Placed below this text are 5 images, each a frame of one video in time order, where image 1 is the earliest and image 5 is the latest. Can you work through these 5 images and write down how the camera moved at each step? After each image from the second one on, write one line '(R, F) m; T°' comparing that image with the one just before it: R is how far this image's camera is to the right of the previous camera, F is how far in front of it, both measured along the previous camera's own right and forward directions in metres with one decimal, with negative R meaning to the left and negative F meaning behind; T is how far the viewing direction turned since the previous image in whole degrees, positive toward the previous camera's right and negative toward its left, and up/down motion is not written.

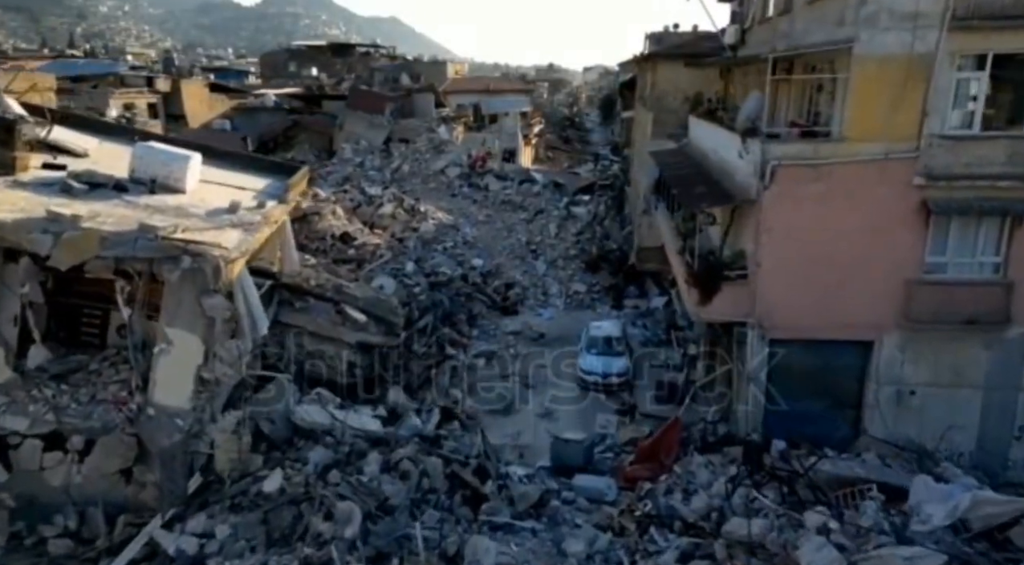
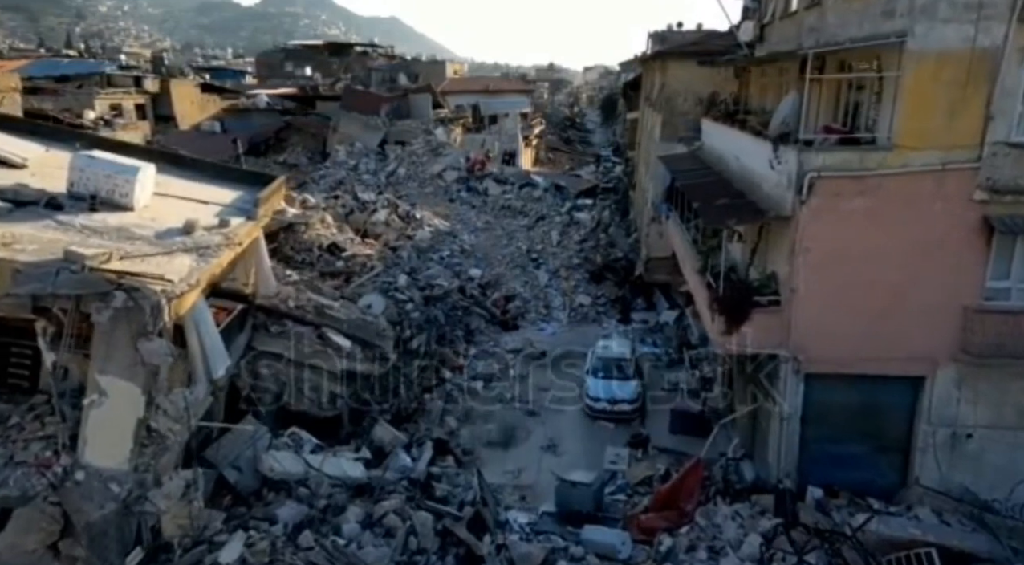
(0.0, +1.4) m; 0°
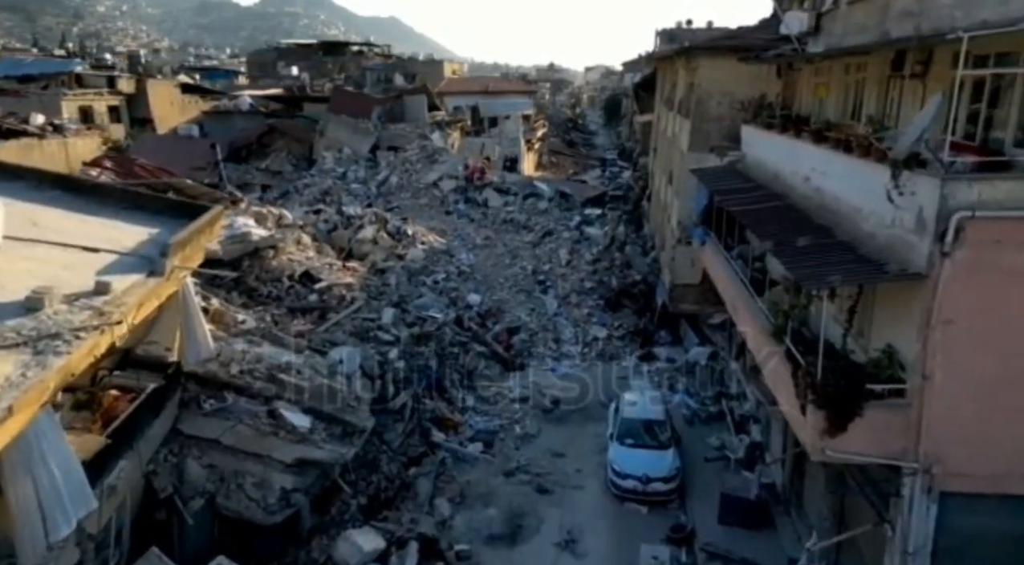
(-0.1, +2.9) m; 0°
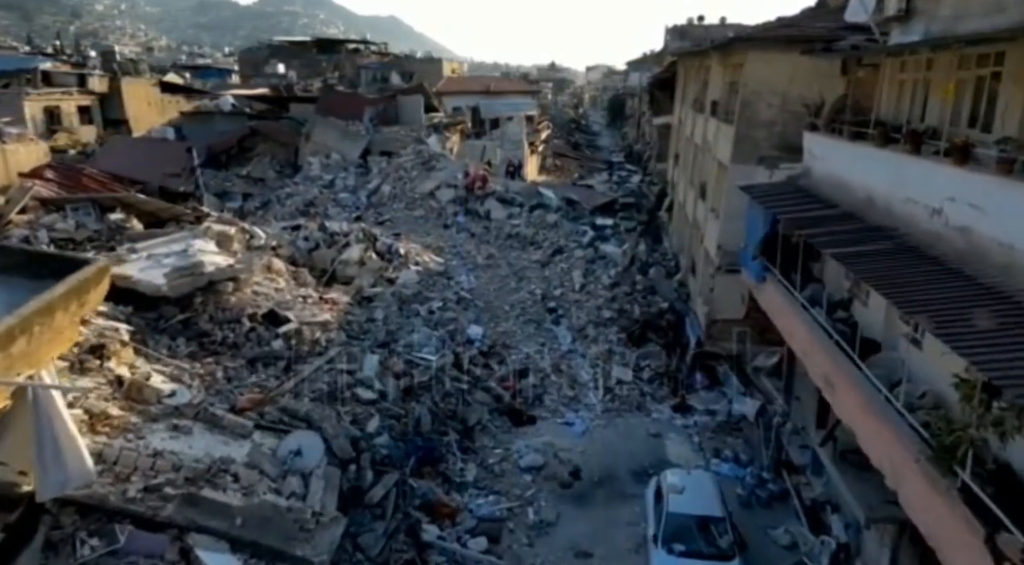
(-0.2, +2.9) m; 0°
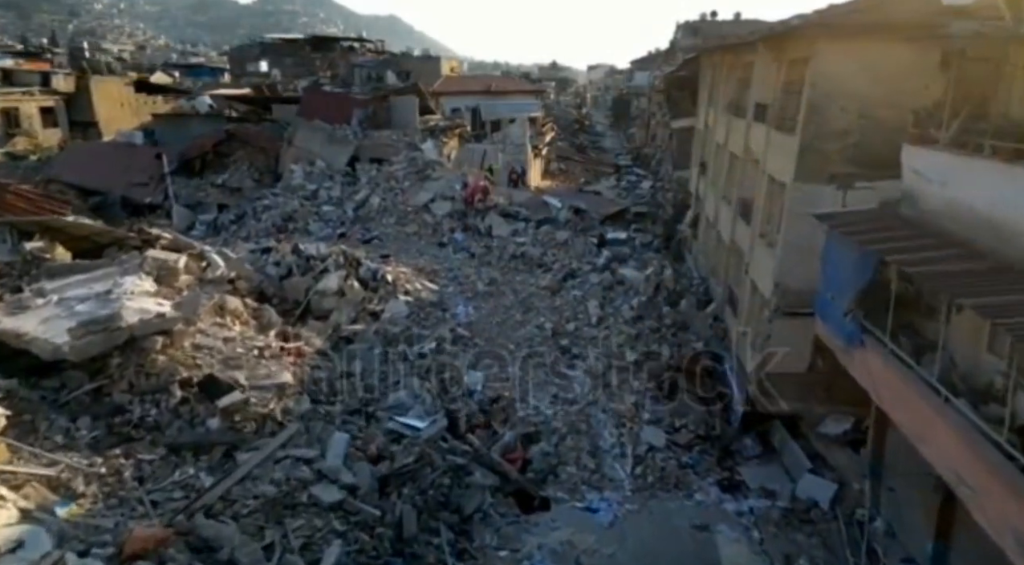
(-0.1, +3.0) m; 0°
